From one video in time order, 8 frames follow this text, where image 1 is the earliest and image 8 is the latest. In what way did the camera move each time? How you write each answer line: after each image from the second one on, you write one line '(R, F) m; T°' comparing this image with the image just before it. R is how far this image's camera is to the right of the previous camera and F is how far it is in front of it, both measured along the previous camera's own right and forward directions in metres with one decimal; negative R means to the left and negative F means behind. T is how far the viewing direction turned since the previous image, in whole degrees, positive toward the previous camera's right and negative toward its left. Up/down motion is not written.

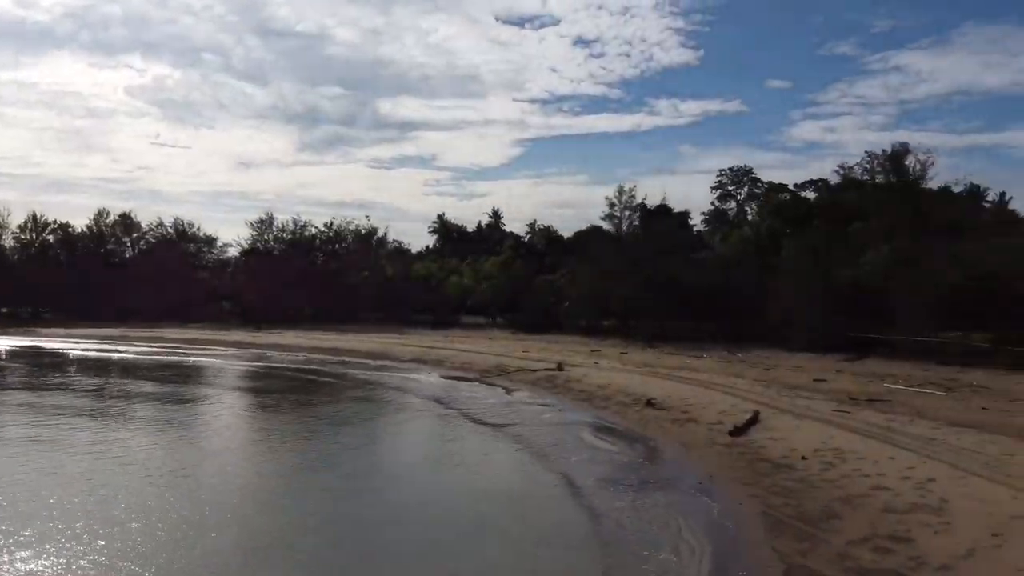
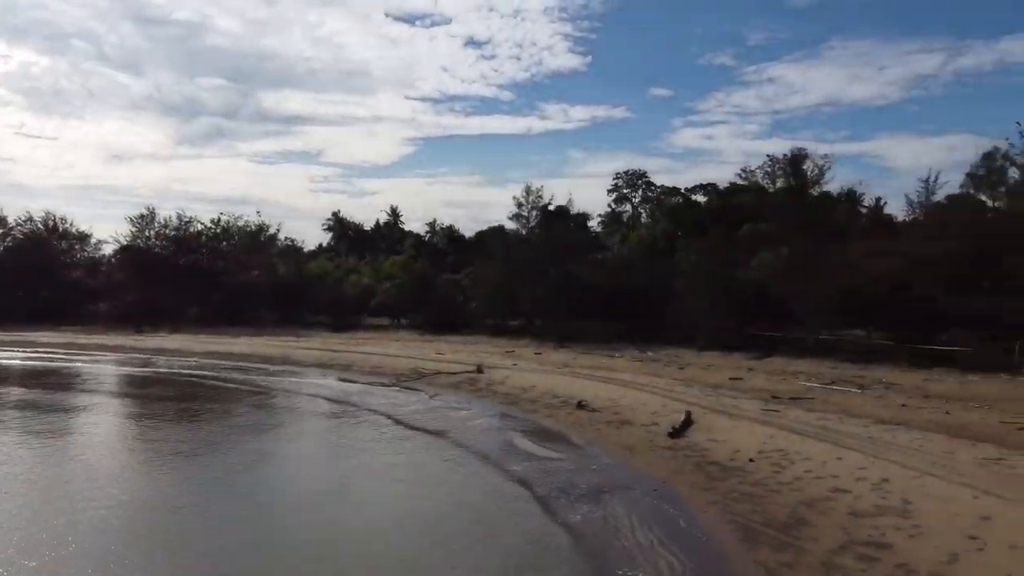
(-0.9, +1.0) m; +8°
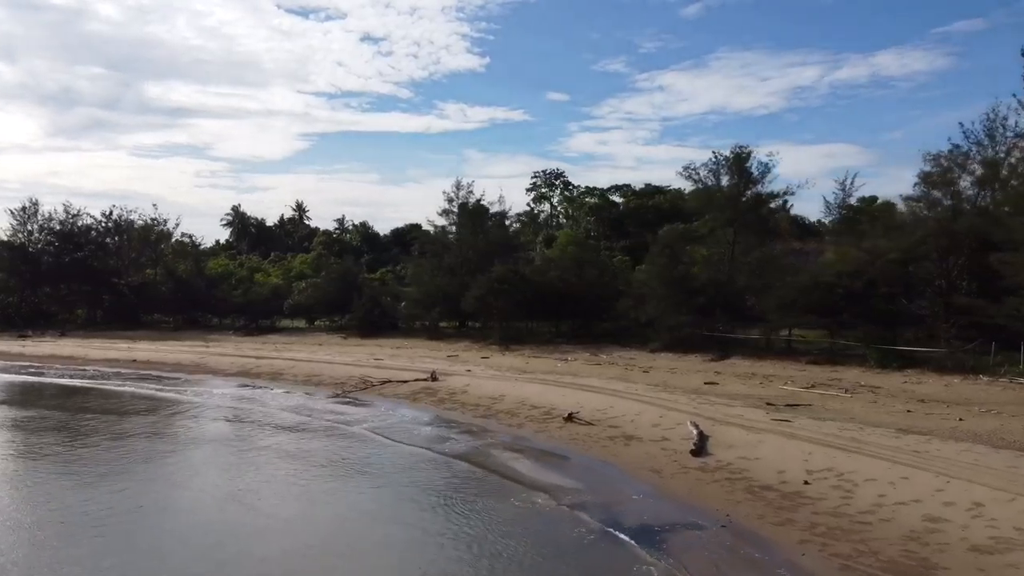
(-1.9, +2.5) m; +7°
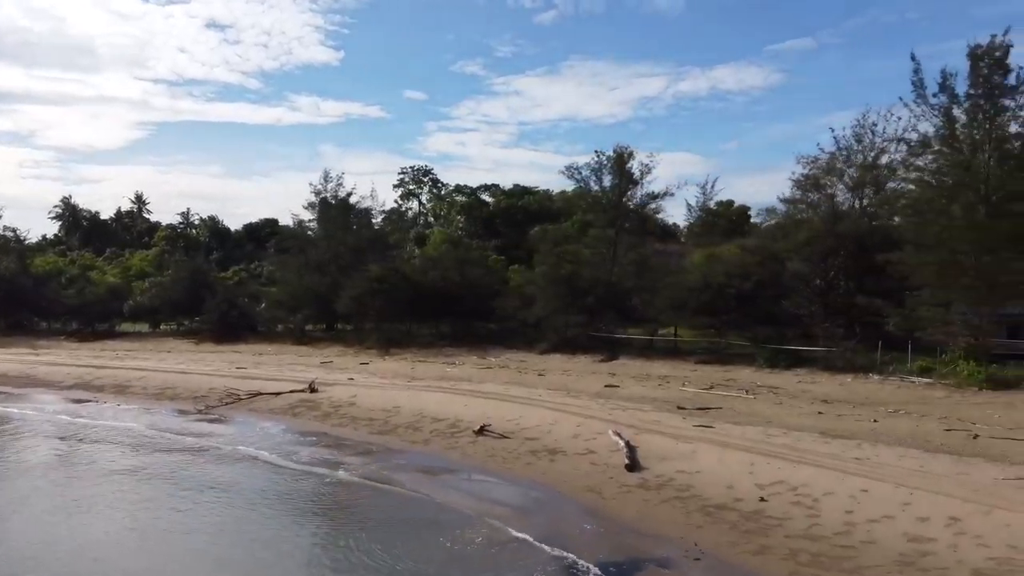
(-1.0, +1.9) m; +10°
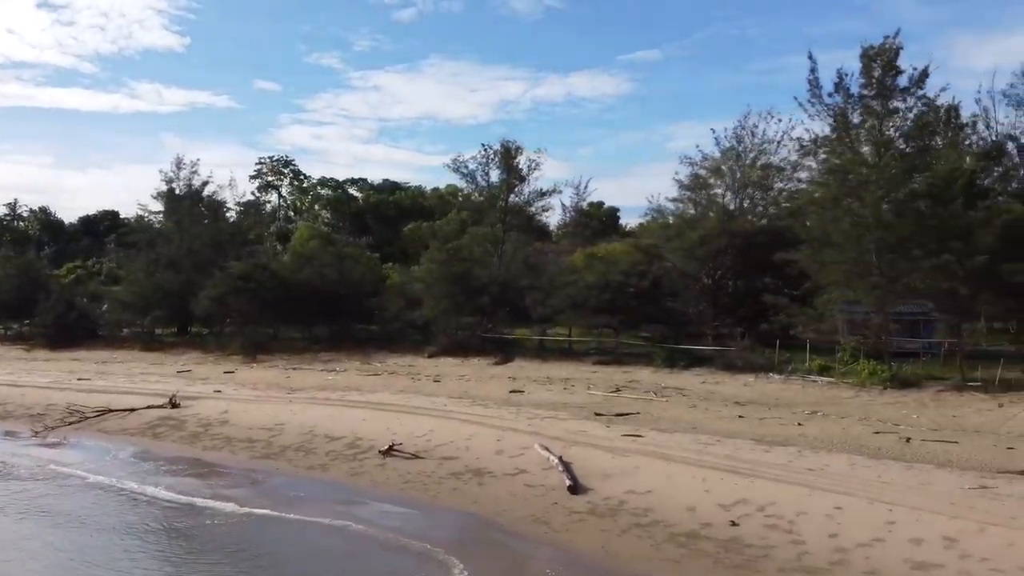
(-1.0, +2.0) m; +10°
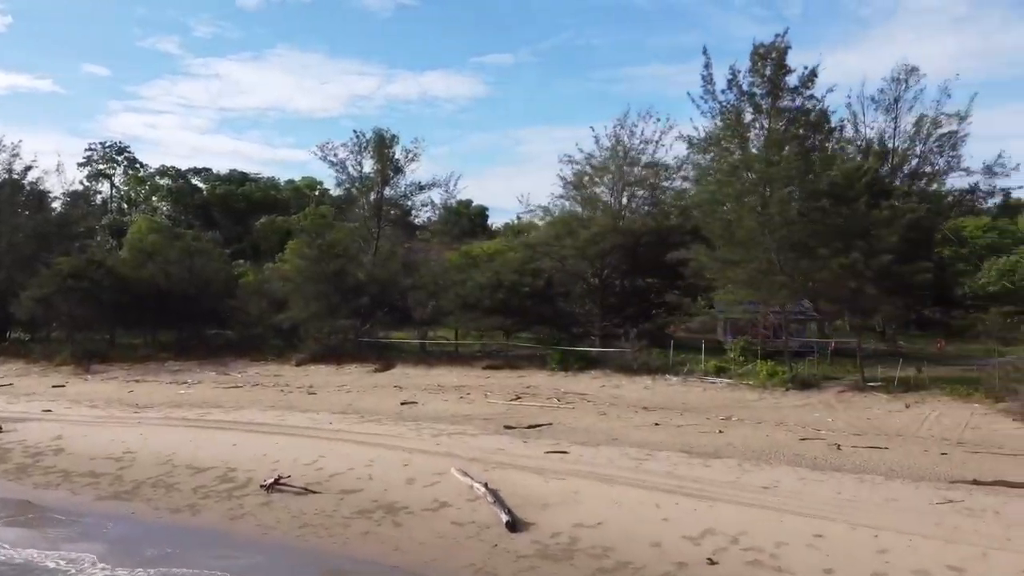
(-0.9, +2.0) m; +10°
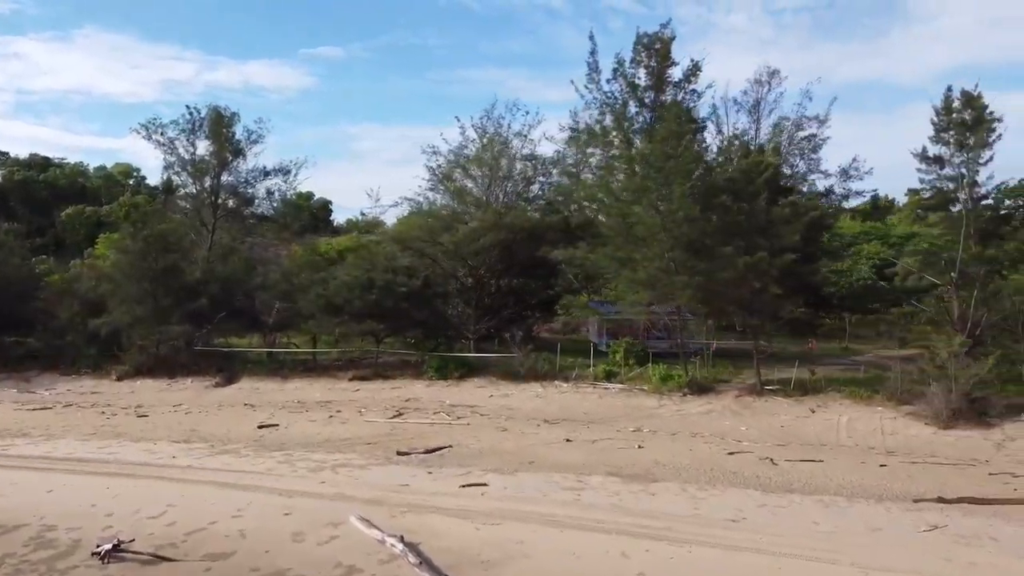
(-1.0, +2.4) m; +12°
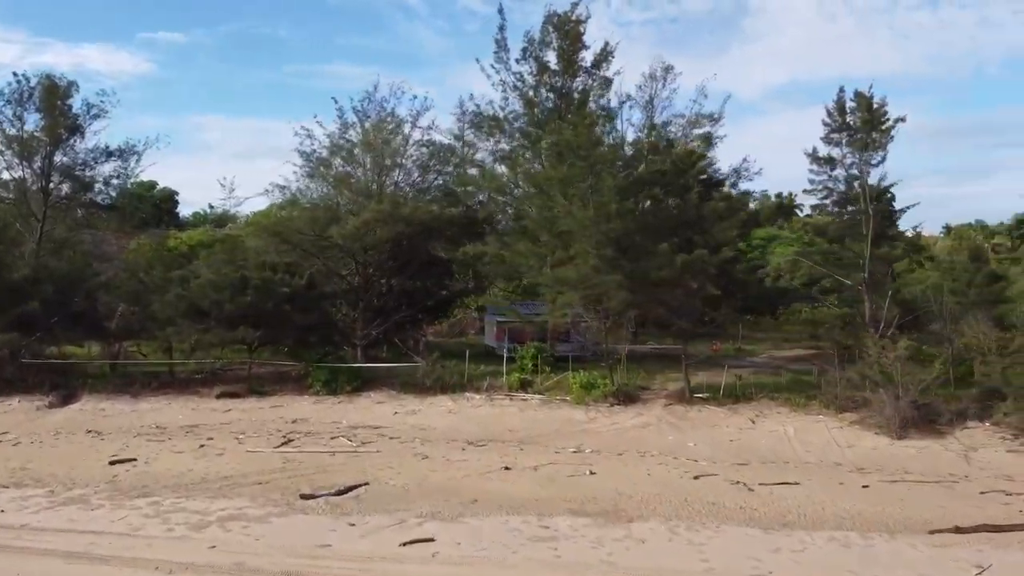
(-1.1, +2.4) m; +10°
